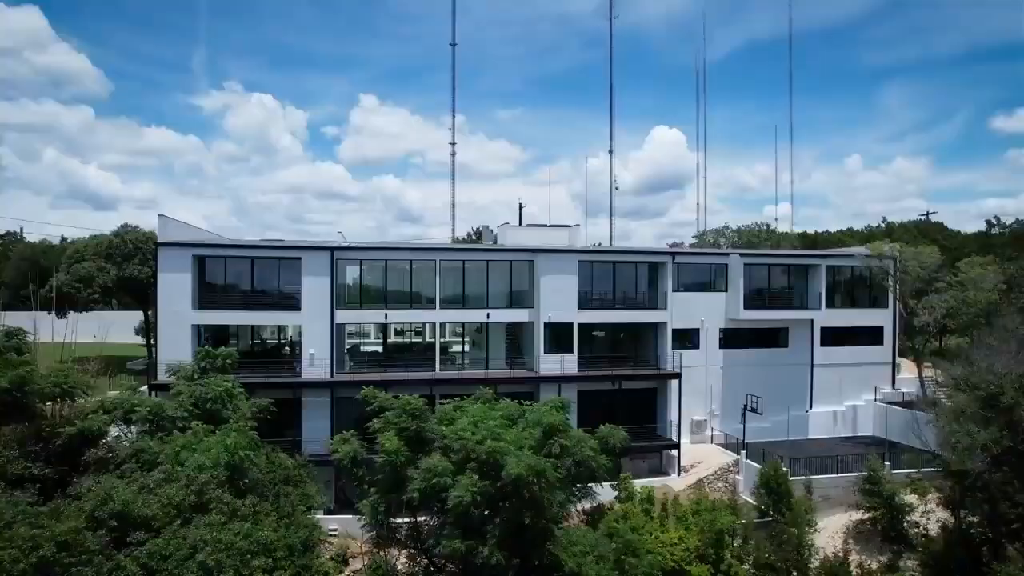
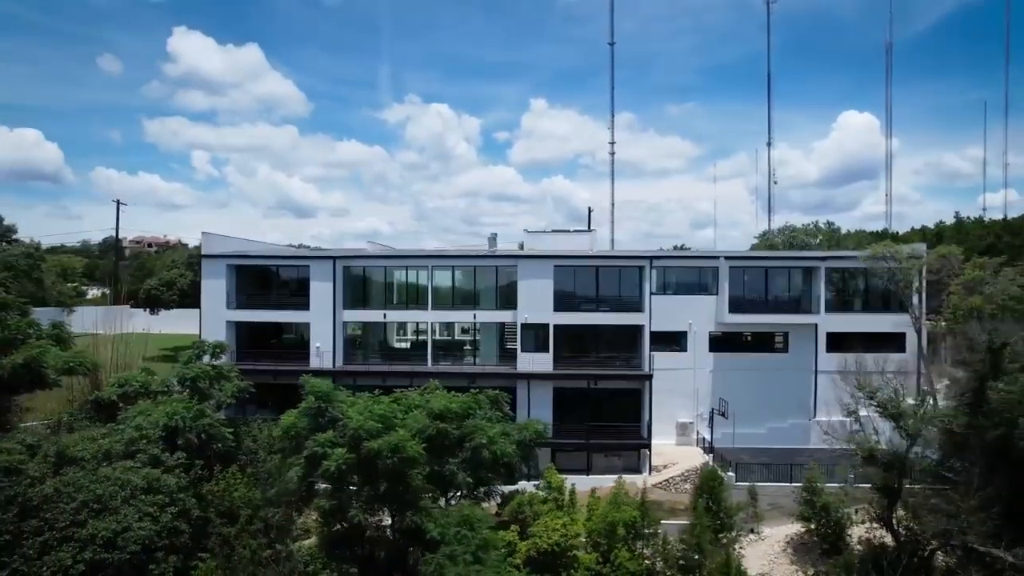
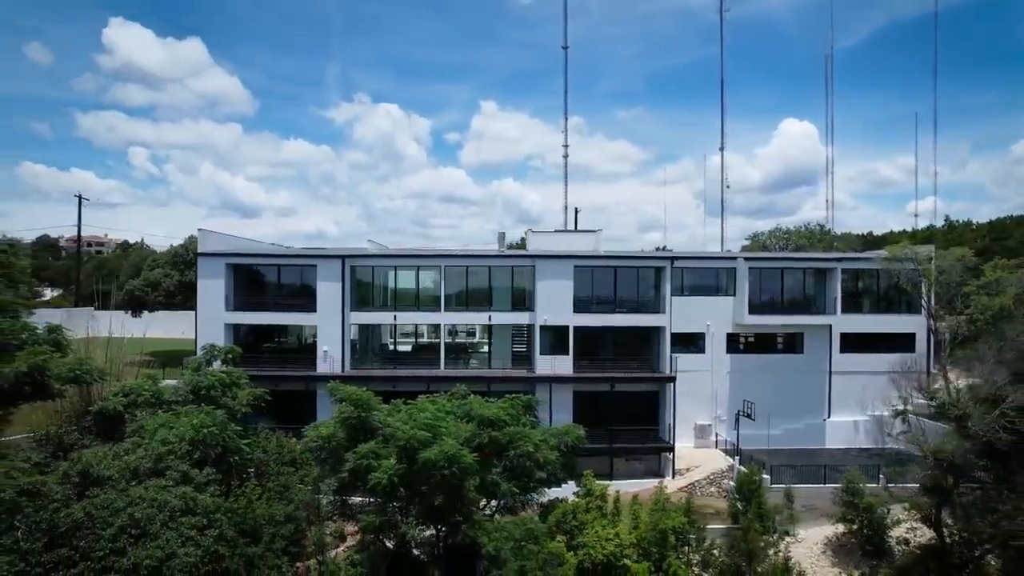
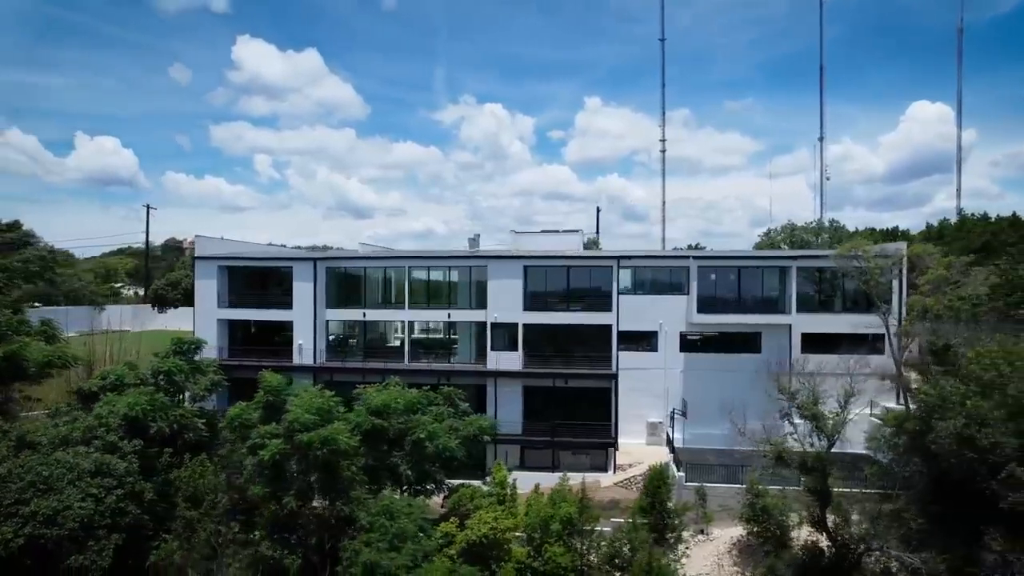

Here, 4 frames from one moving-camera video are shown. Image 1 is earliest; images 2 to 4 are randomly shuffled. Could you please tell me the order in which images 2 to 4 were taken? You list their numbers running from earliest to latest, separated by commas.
3, 2, 4
